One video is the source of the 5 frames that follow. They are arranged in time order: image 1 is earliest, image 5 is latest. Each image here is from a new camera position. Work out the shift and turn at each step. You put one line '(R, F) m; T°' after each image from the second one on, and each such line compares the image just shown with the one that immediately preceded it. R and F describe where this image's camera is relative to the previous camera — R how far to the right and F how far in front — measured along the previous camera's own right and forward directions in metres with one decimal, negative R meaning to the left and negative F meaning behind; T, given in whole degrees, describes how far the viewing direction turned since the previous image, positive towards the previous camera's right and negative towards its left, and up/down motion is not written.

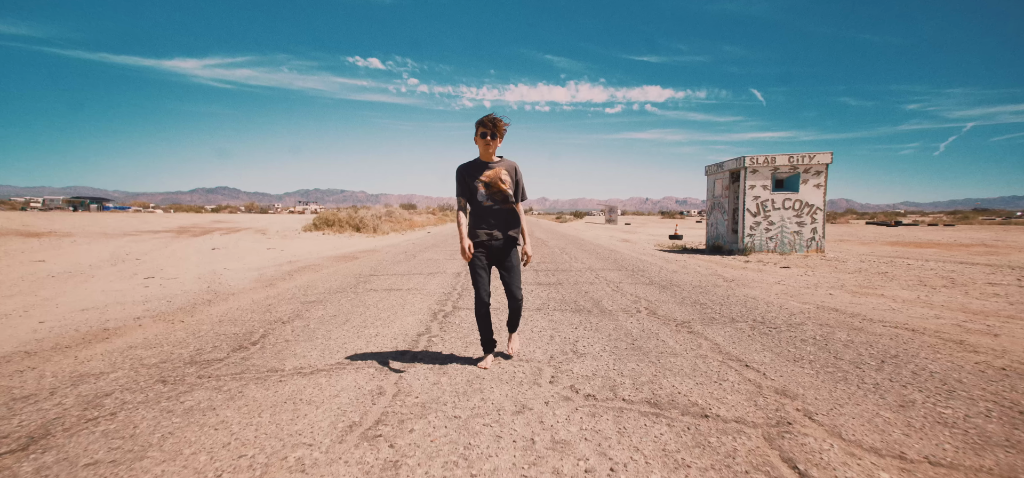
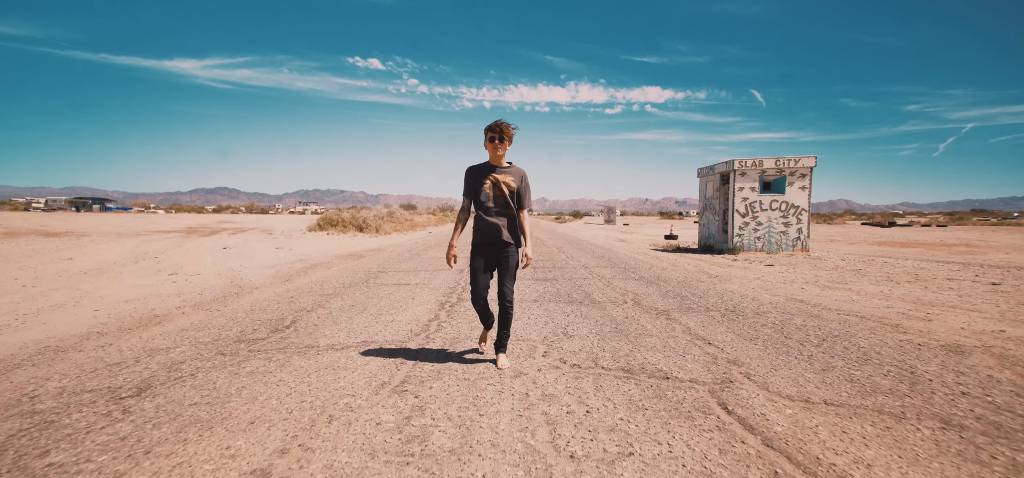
(0.0, -0.6) m; 0°
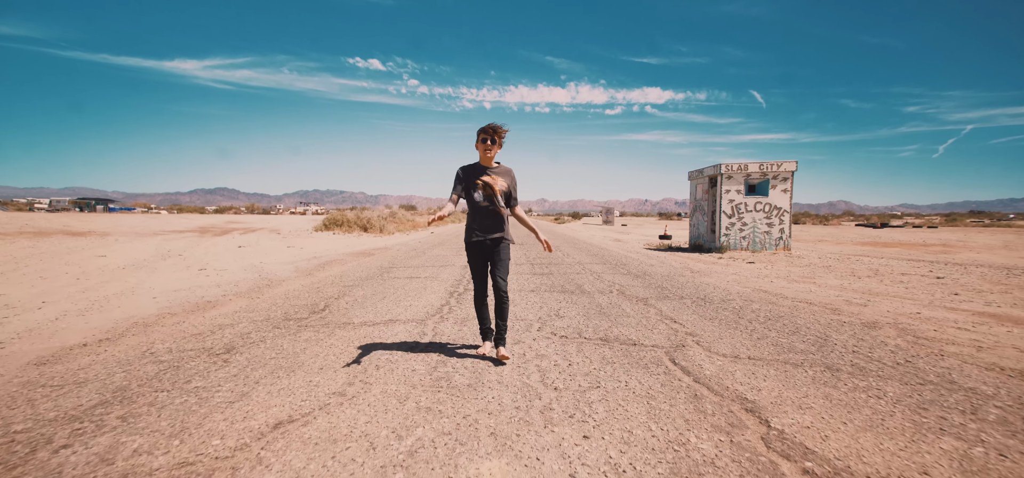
(0.0, -0.9) m; 0°
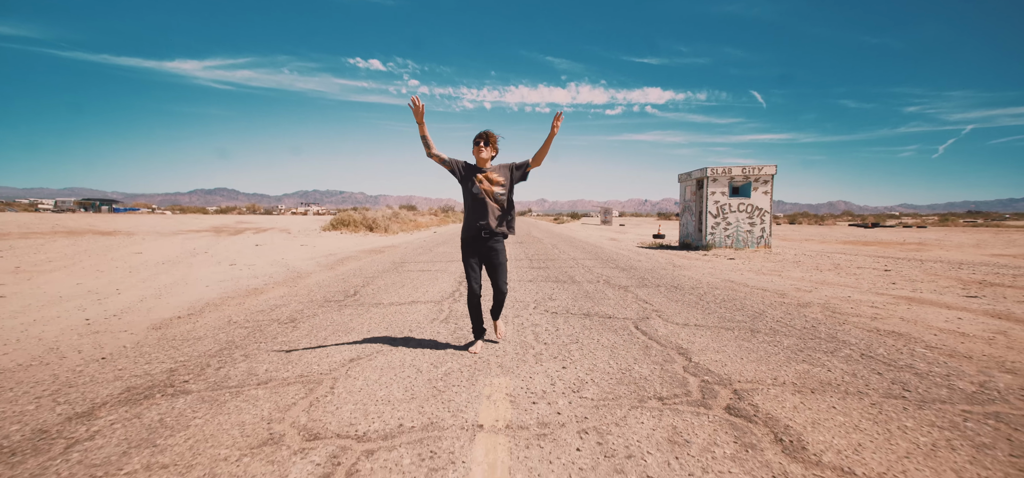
(0.0, -1.1) m; 0°
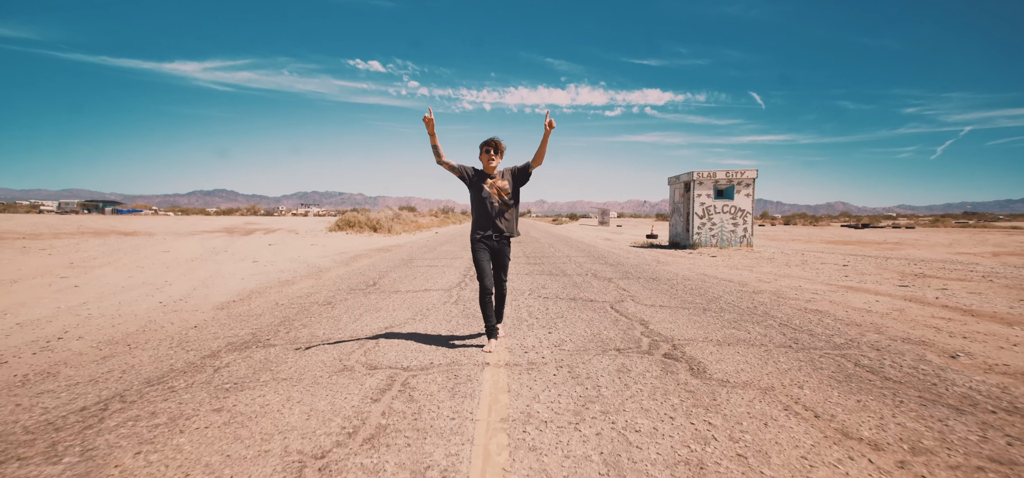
(0.0, -1.0) m; 0°
